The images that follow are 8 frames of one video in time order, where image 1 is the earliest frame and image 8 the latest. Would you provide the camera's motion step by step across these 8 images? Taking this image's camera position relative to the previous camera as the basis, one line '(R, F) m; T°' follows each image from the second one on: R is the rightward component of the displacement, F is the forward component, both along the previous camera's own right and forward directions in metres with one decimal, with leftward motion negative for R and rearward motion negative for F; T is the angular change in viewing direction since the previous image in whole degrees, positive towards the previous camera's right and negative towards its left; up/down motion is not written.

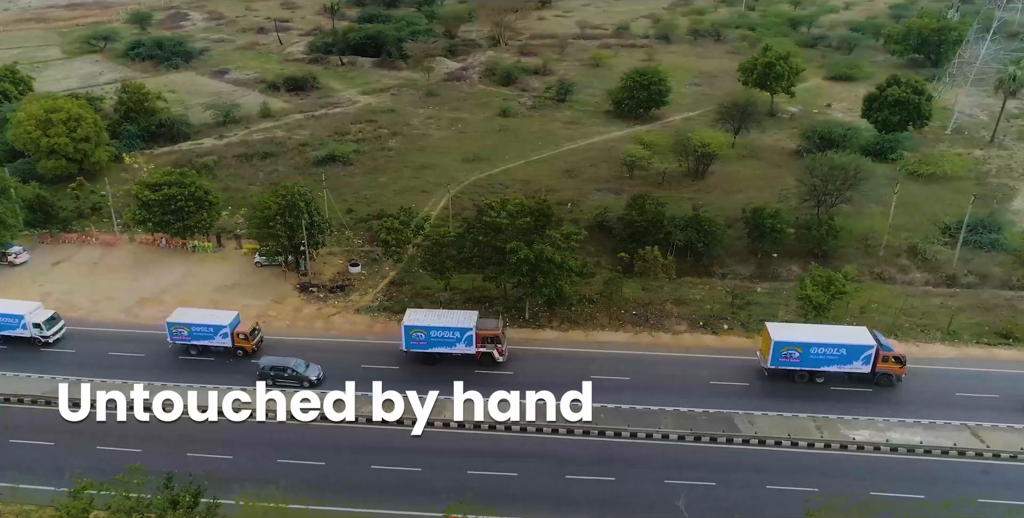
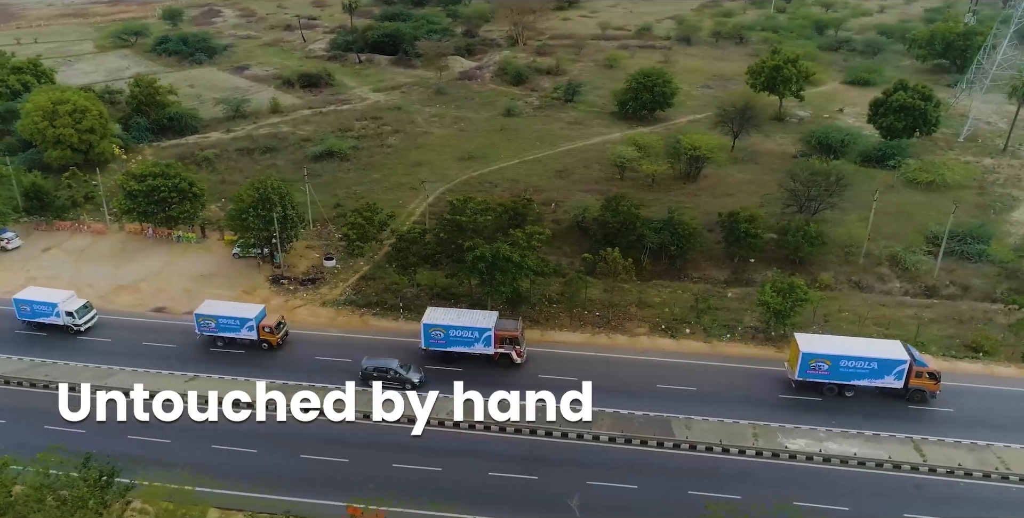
(+4.9, -0.1) m; -3°
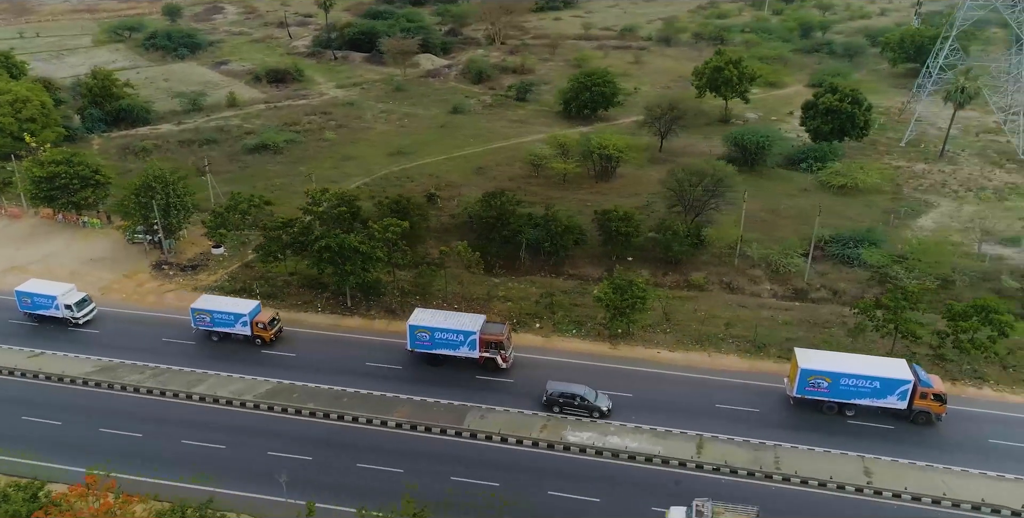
(+11.7, -0.6) m; -3°
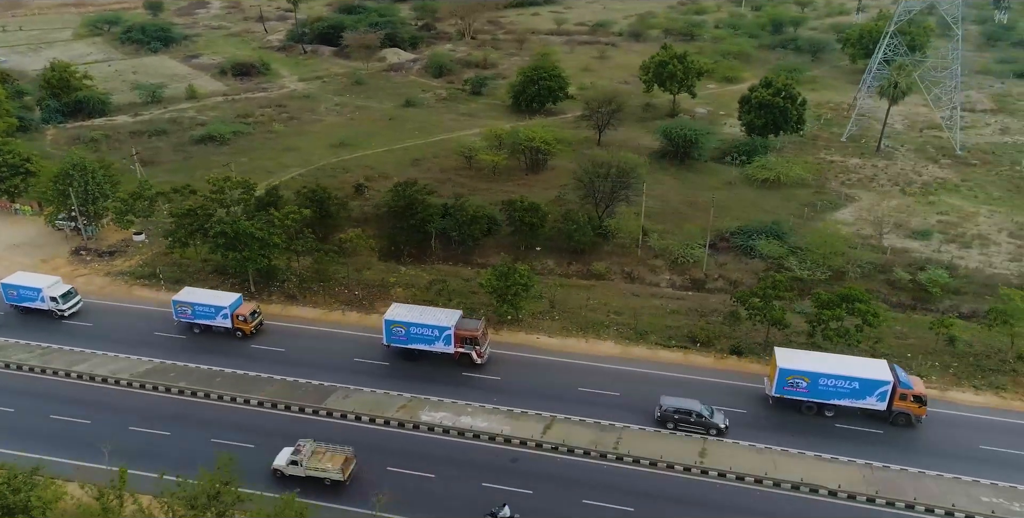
(+7.5, -1.1) m; -1°
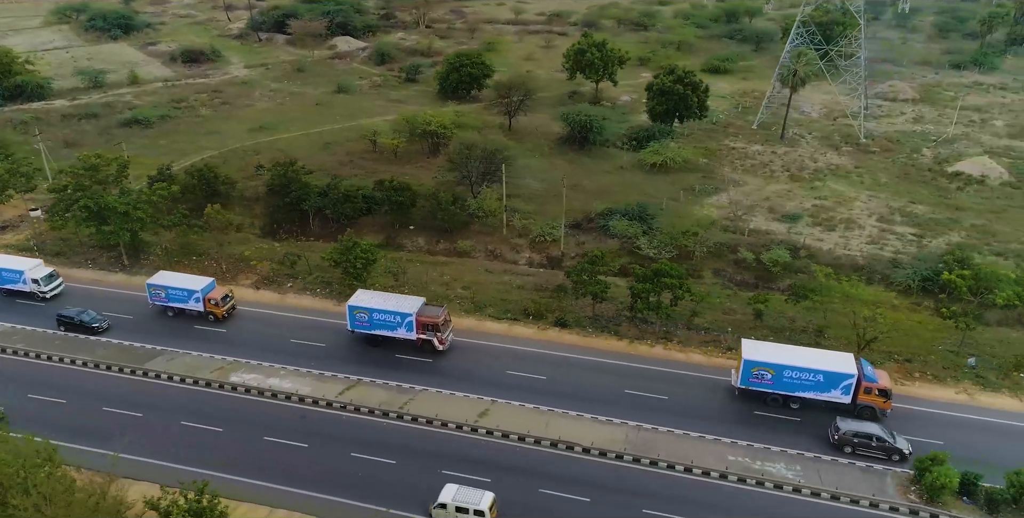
(+10.7, -2.0) m; -1°
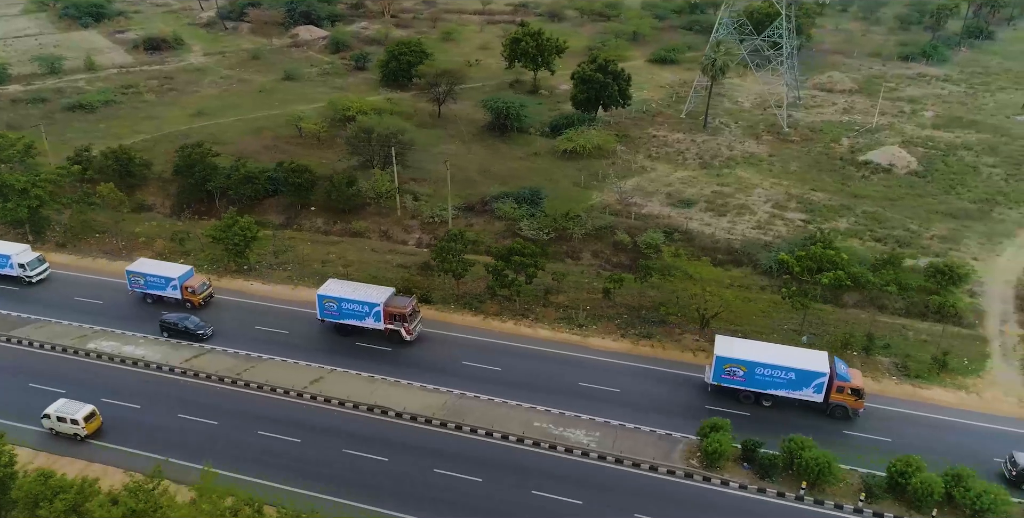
(+9.2, -1.7) m; -1°
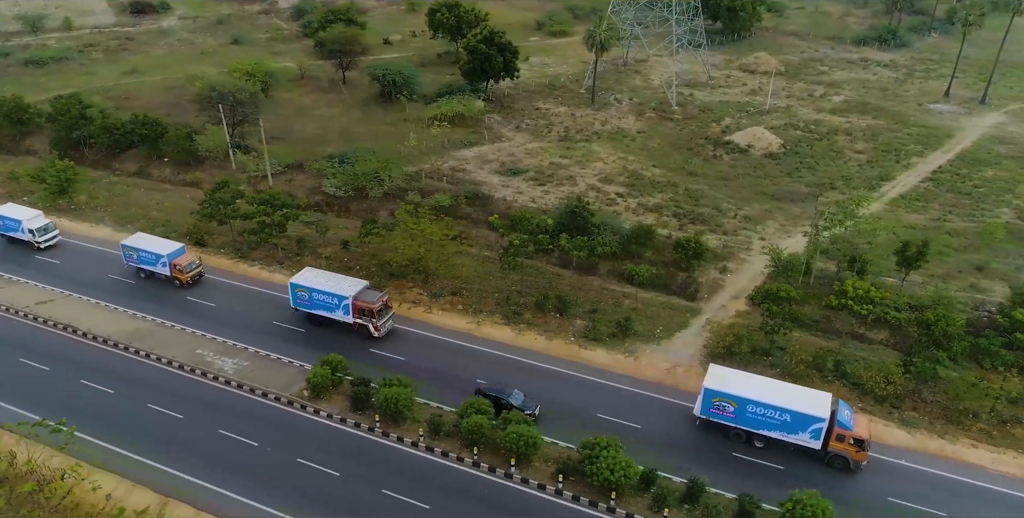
(+21.1, -1.8) m; -6°
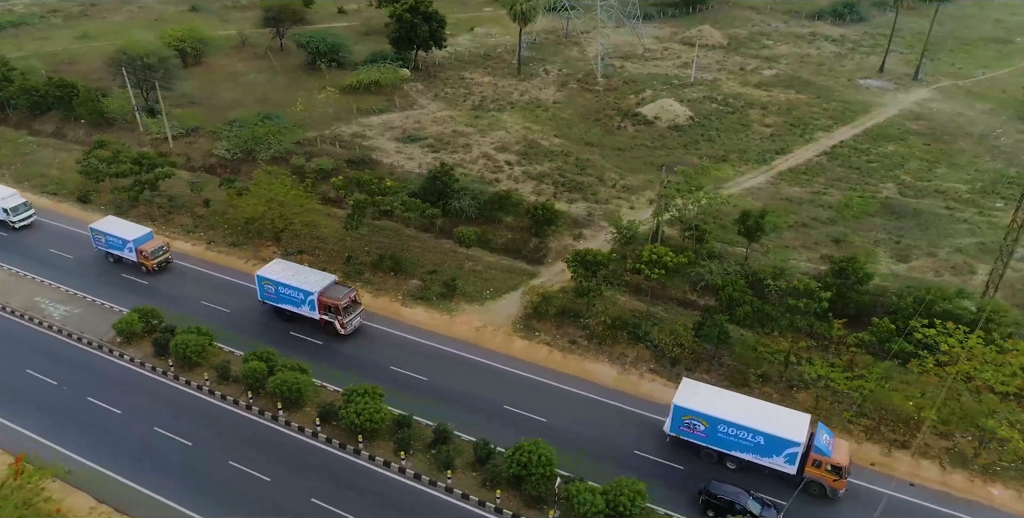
(+11.4, -1.2) m; -2°
